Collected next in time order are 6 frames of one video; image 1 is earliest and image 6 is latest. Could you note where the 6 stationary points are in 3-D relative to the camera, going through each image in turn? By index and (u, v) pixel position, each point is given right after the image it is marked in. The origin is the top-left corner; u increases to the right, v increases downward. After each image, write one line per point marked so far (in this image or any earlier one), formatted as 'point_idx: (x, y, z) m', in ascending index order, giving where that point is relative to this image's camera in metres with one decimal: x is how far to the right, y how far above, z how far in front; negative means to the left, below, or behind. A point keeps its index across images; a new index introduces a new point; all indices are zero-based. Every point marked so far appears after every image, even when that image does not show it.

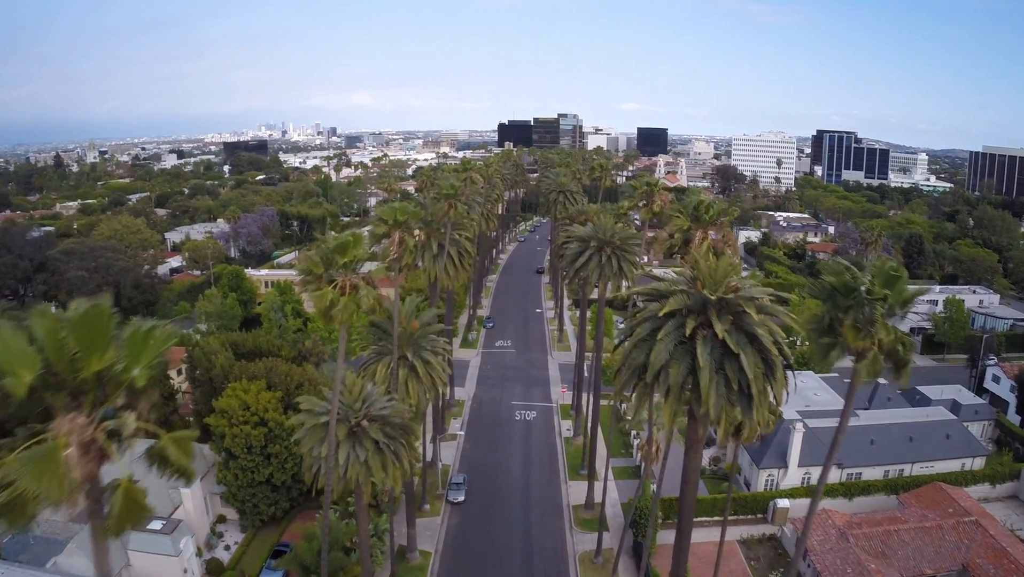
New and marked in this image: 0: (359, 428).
0: (-4.5, -4.1, +18.5) m
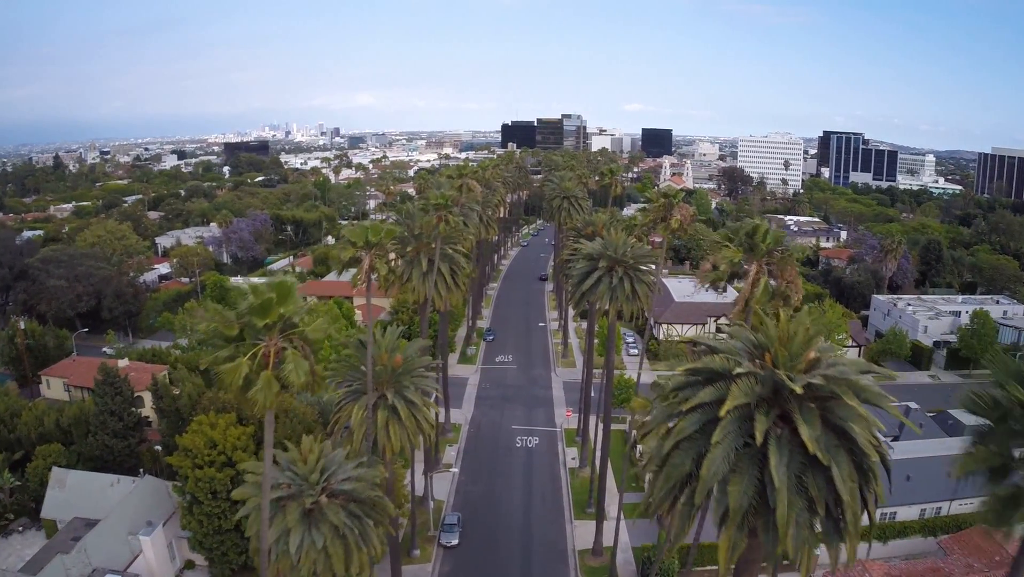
0: (-4.5, -5.1, +15.1) m
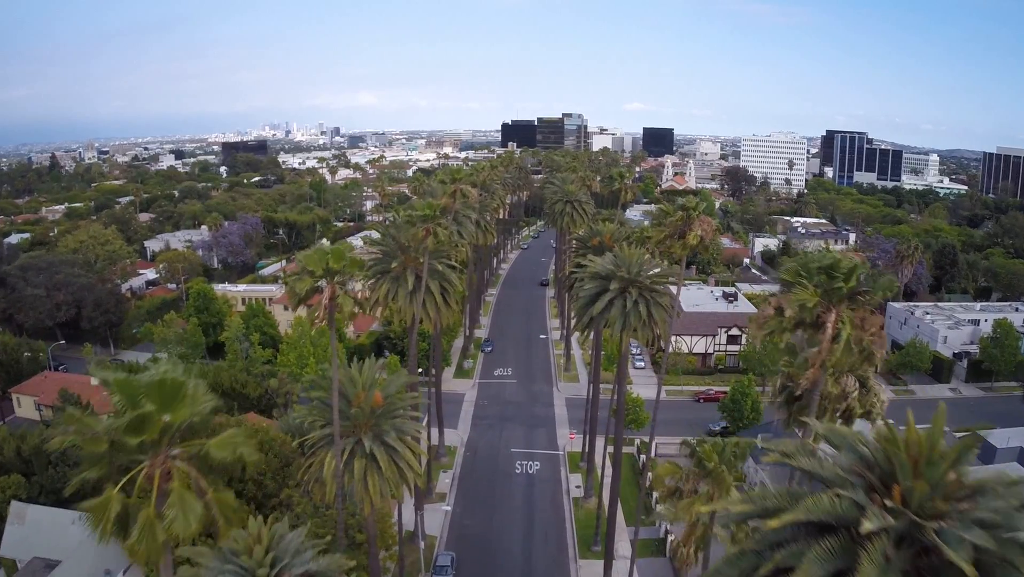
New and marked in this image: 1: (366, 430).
0: (-4.6, -5.9, +12.2) m
1: (-4.2, -4.0, +18.7) m
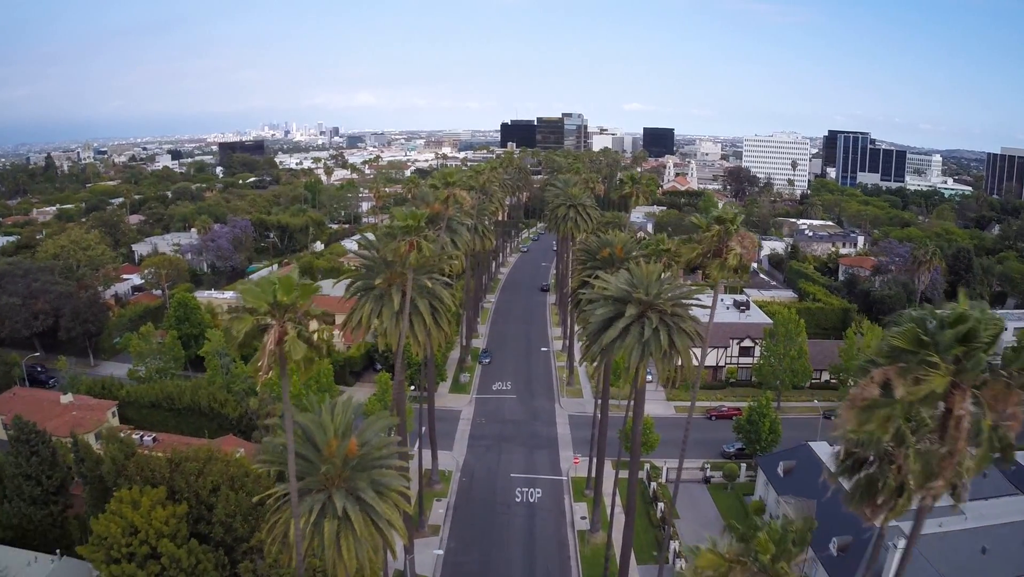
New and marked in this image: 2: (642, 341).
0: (-4.6, -6.6, +9.2) m
1: (-4.2, -4.7, +15.8) m
2: (+3.7, -1.5, +18.9) m
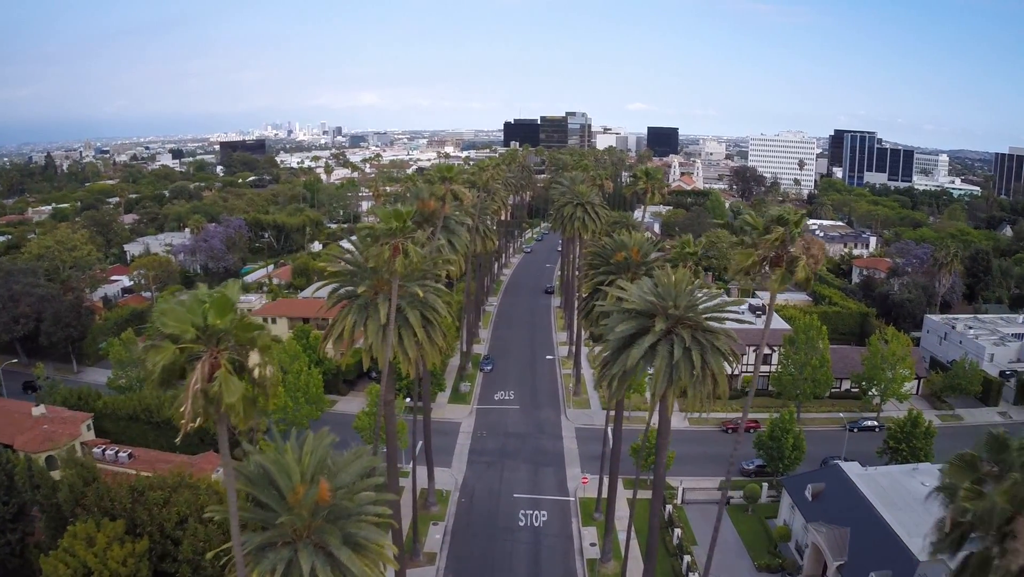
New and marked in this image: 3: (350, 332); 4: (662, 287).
0: (-4.6, -6.8, +6.5) m
1: (-4.1, -5.0, +13.1) m
2: (+3.8, -1.8, +16.2) m
3: (-4.8, -1.3, +19.7) m
4: (+3.9, +0.1, +17.0) m
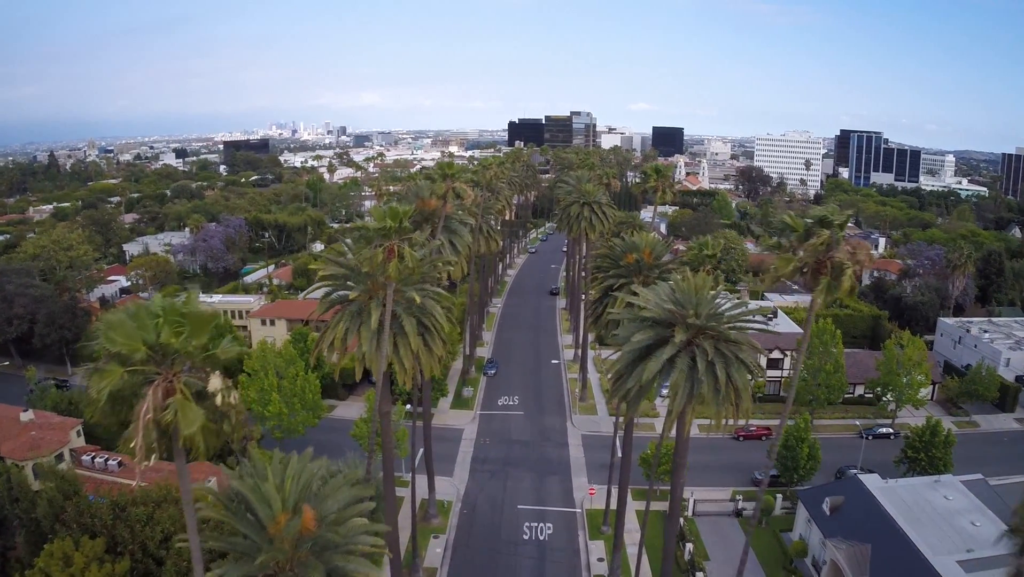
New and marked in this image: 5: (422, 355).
0: (-4.5, -7.0, +5.2) m
1: (-4.0, -5.1, +11.8) m
2: (+4.0, -1.9, +14.8) m
3: (-4.7, -1.4, +18.4) m
4: (+4.0, -0.1, +15.7) m
5: (-2.7, -1.9, +19.4) m
